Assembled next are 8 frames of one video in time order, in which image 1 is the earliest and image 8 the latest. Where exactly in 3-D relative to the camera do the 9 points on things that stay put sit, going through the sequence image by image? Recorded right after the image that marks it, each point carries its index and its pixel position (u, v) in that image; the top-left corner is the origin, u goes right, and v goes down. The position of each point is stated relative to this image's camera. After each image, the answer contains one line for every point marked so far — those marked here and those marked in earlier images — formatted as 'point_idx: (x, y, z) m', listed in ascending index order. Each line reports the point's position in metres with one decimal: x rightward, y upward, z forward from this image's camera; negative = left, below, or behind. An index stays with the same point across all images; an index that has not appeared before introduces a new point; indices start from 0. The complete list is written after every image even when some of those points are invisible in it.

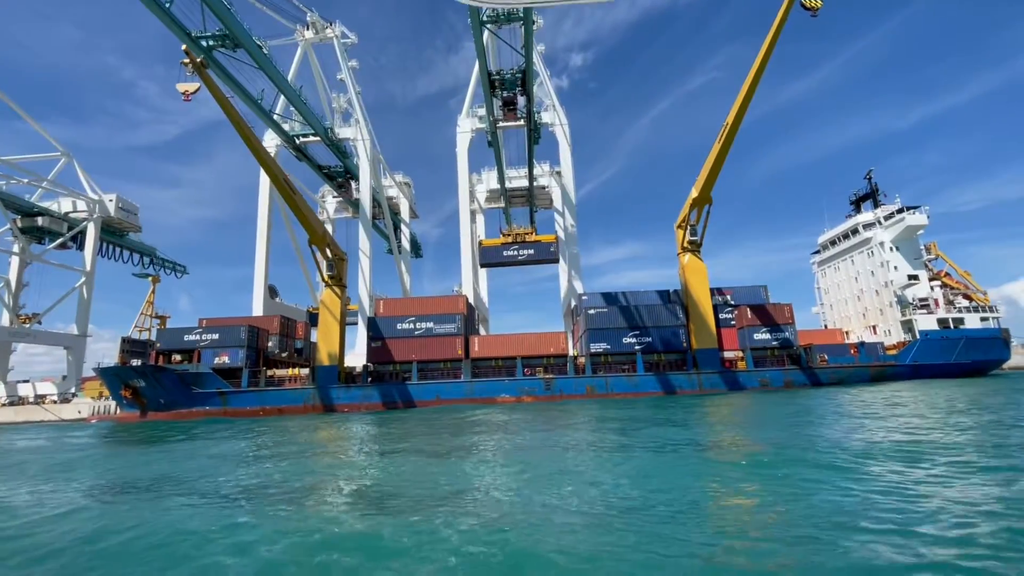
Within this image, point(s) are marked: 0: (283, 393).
0: (-6.3, -2.9, +14.0) m
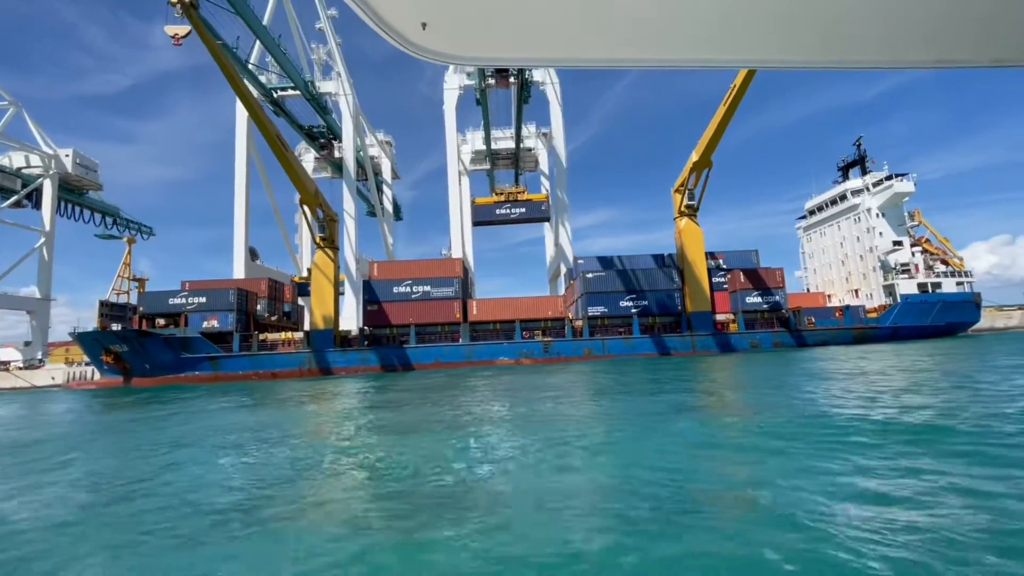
0: (-6.4, -1.9, +13.7) m
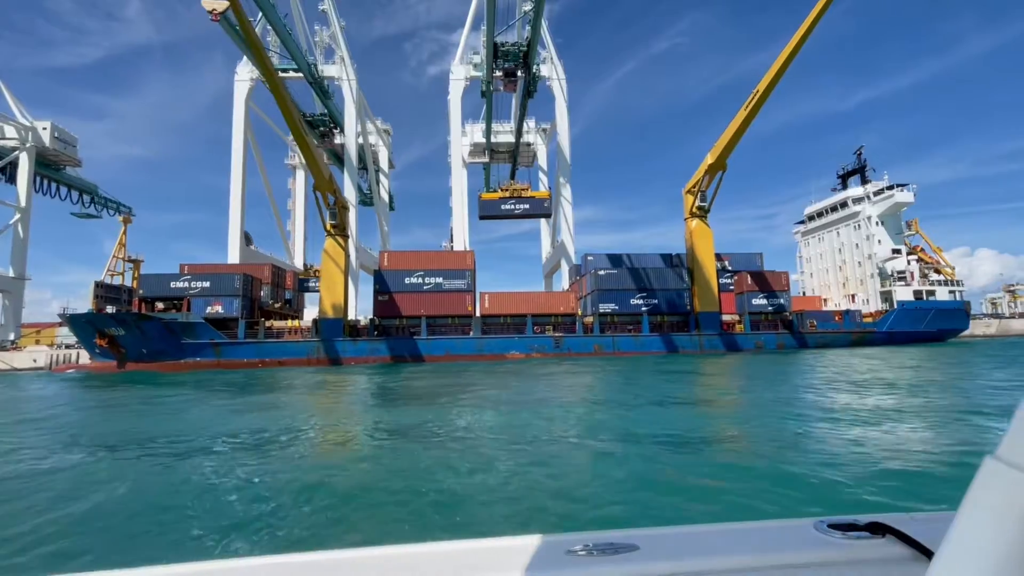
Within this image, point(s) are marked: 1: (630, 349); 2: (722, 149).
0: (-6.1, -1.5, +13.5) m
1: (+3.3, -1.7, +13.9) m
2: (+5.7, +3.7, +13.5) m
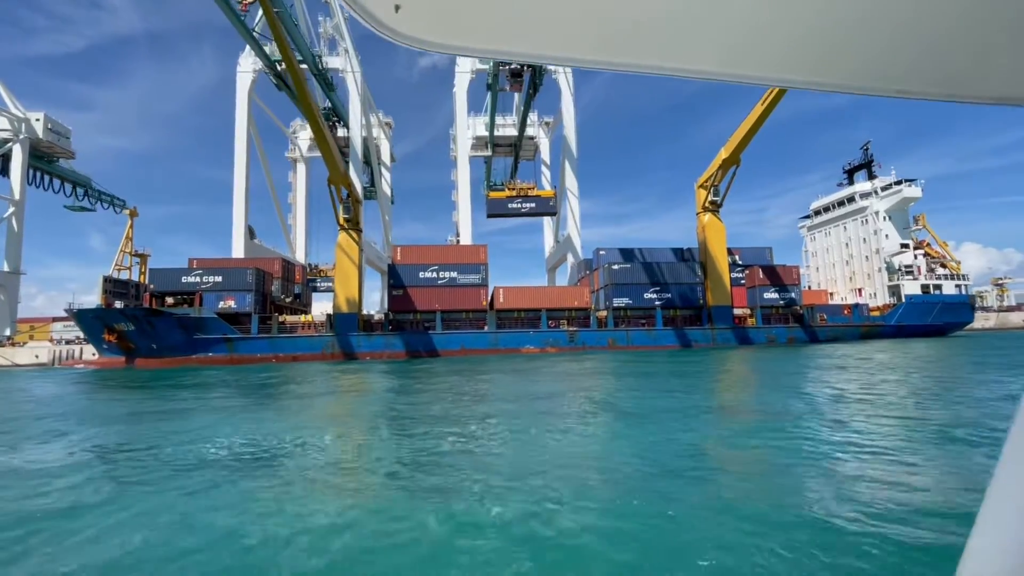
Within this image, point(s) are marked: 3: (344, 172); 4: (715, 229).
0: (-5.7, -1.4, +13.4) m
1: (+3.7, -1.5, +14.0) m
2: (+6.1, +3.9, +13.6) m
3: (-4.3, +3.0, +12.8) m
4: (+5.8, +1.7, +14.3) m
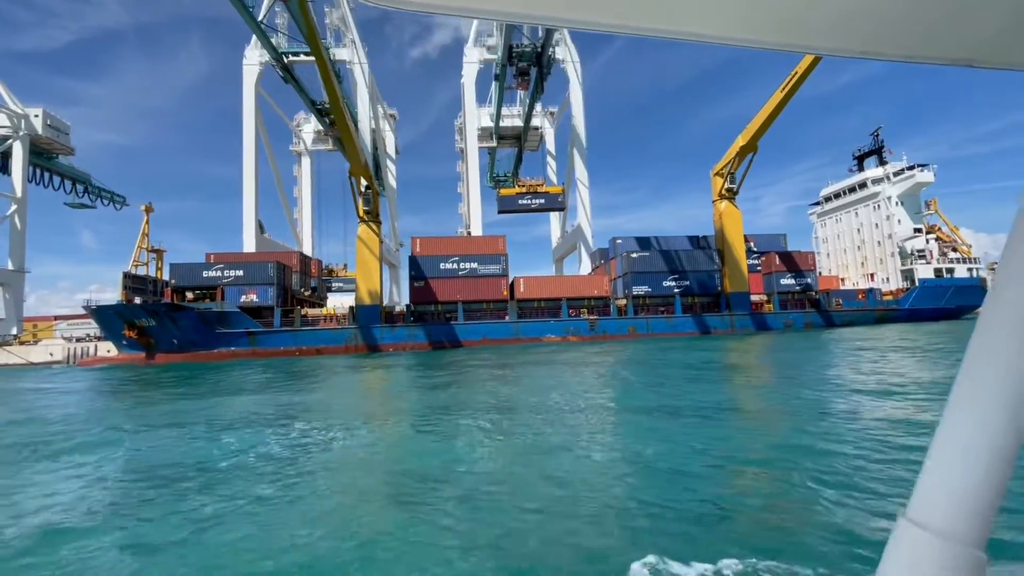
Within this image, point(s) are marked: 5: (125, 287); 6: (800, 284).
0: (-5.1, -1.2, +13.4) m
1: (+4.3, -1.2, +14.1) m
2: (+6.6, +4.2, +13.6) m
3: (-3.8, +3.2, +12.7) m
4: (+6.3, +2.1, +14.4) m
5: (-10.3, 0.0, +13.4) m
6: (+8.3, +0.1, +14.5) m
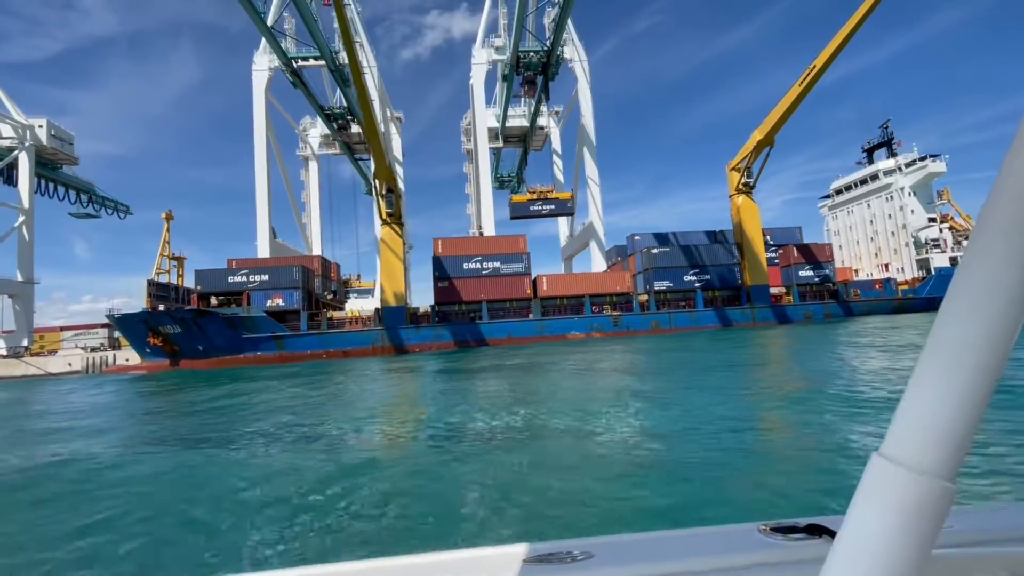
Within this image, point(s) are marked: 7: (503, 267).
0: (-4.4, -1.3, +13.5) m
1: (+4.9, -1.0, +14.3) m
2: (+7.1, +4.4, +13.8) m
3: (-3.2, +3.1, +12.8) m
4: (+6.9, +2.3, +14.5) m
5: (-9.7, -0.2, +13.4) m
6: (+9.0, +0.4, +14.7) m
7: (-0.3, +0.6, +13.9) m
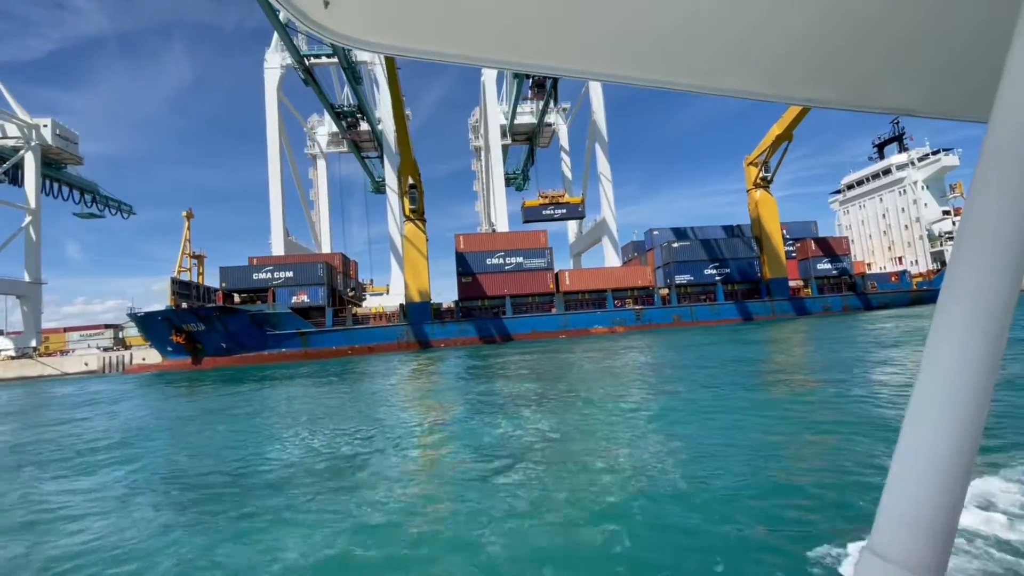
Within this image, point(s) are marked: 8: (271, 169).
0: (-3.8, -1.2, +13.5) m
1: (+5.6, -0.9, +14.4) m
2: (+7.7, +4.6, +13.9) m
3: (-2.6, +3.2, +12.9) m
4: (+7.5, +2.5, +14.7) m
5: (-9.1, -0.1, +13.4) m
6: (+9.6, +0.6, +14.9) m
7: (+0.4, +0.7, +14.0) m
8: (-9.4, +4.7, +19.6) m
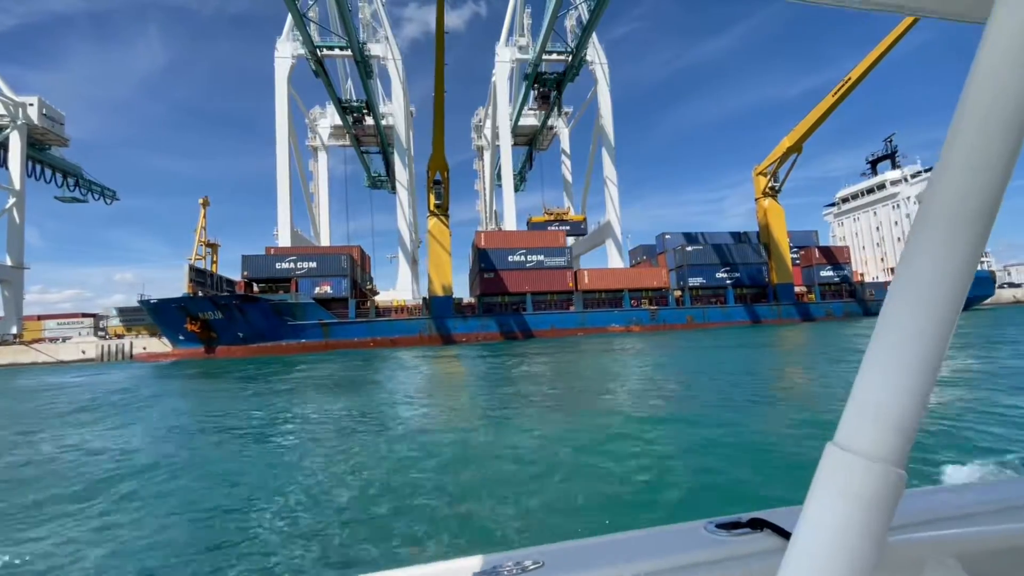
0: (-3.2, -1.0, +13.6) m
1: (+6.1, -0.9, +15.0) m
2: (+8.4, +4.5, +14.6) m
3: (-1.8, +3.4, +13.0) m
4: (+8.1, +2.3, +15.3) m
5: (-8.4, +0.2, +13.2) m
6: (+10.1, +0.4, +15.6) m
7: (+1.0, +0.8, +14.3) m
8: (-9.0, +5.0, +19.4) m
